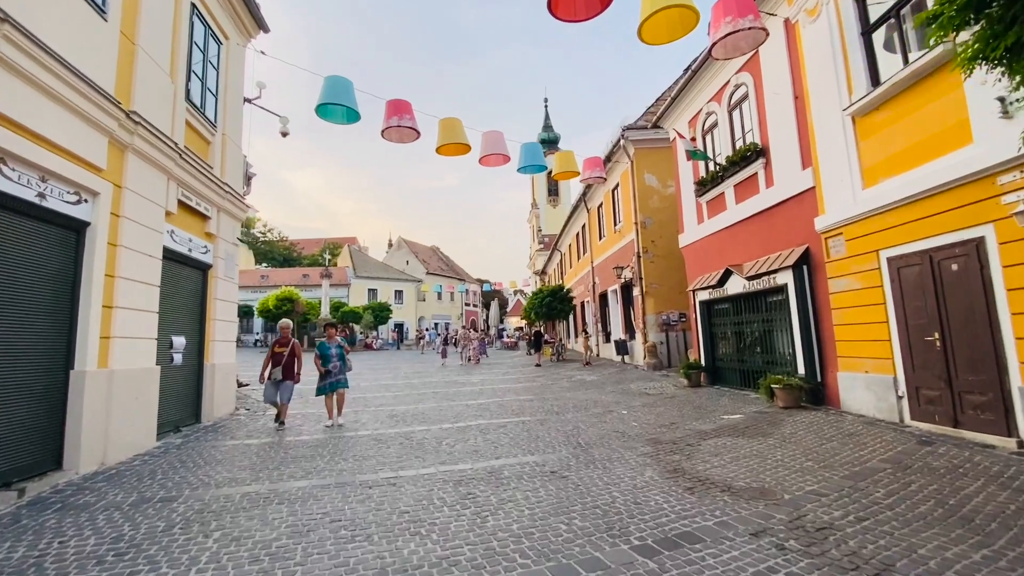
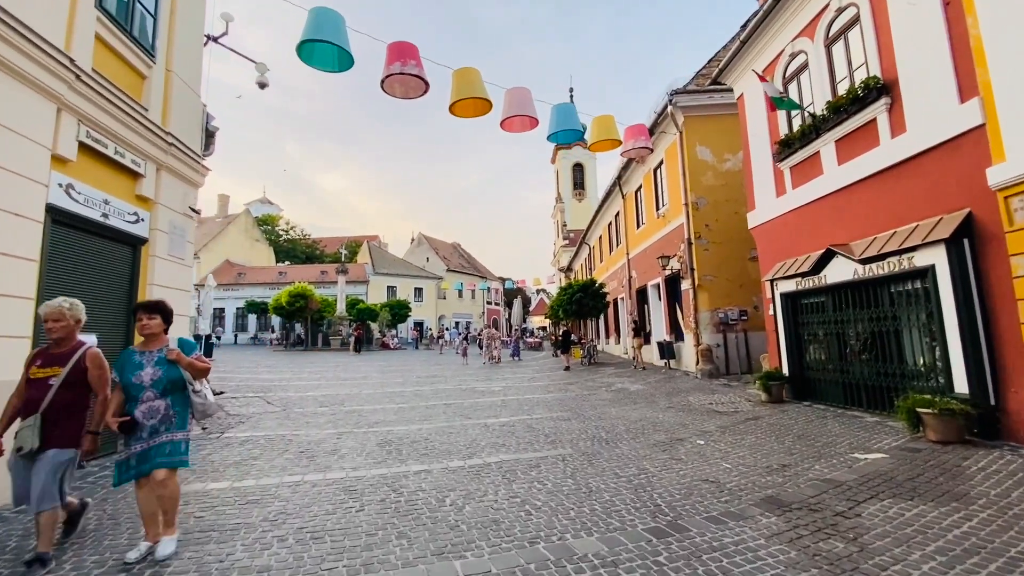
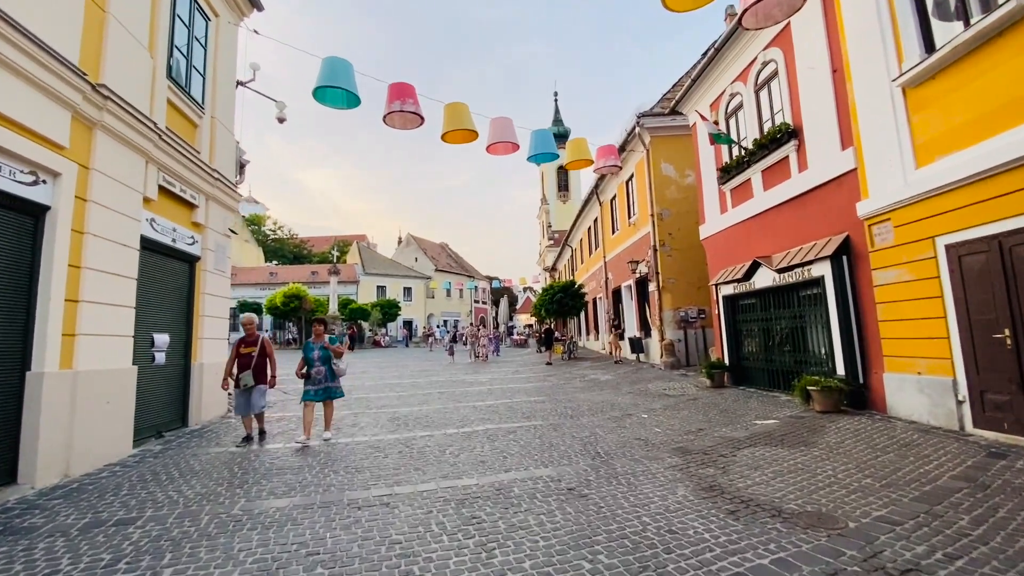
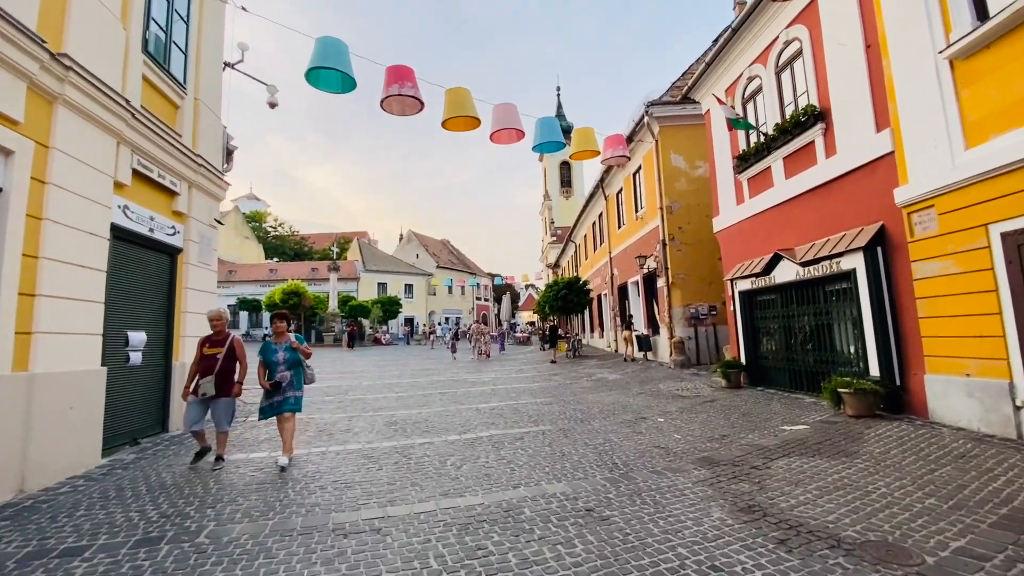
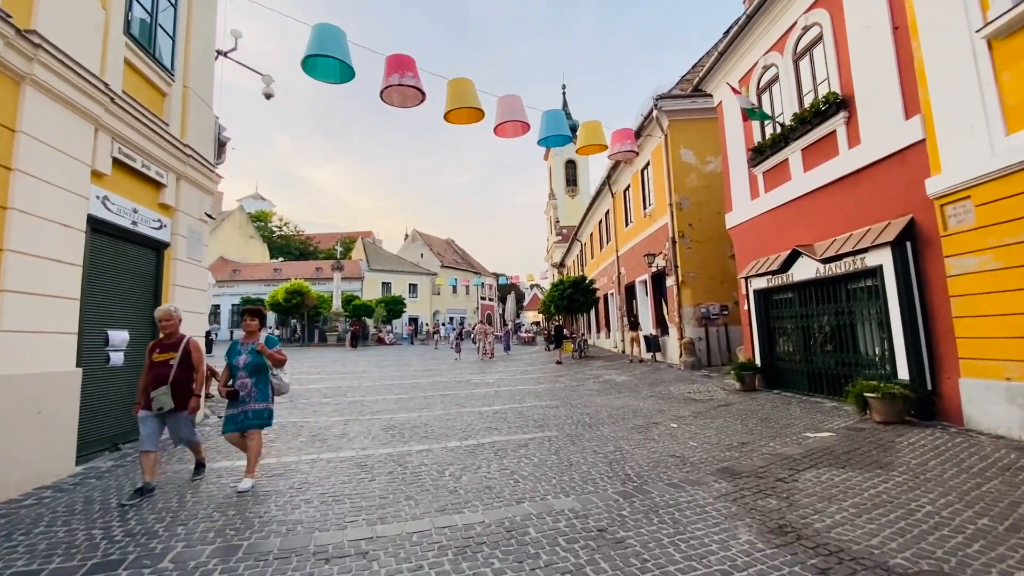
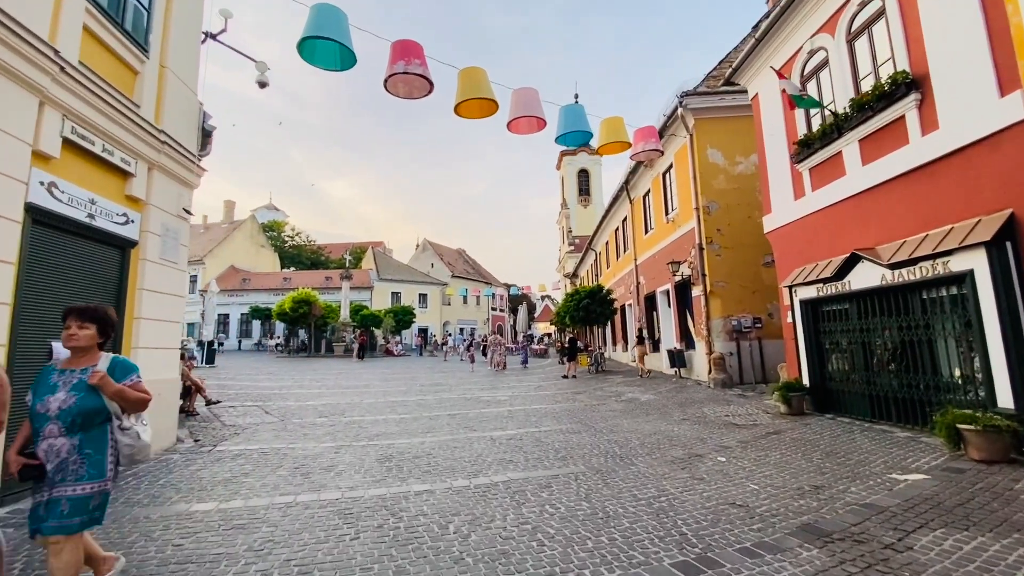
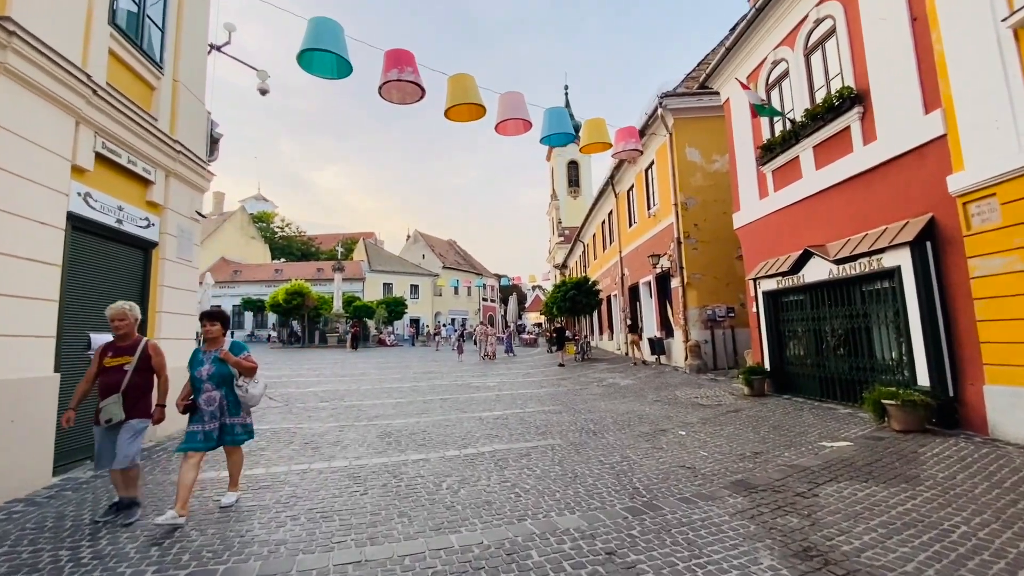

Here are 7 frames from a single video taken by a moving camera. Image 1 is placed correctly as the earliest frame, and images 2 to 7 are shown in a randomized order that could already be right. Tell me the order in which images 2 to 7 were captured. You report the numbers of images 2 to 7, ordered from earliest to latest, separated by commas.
3, 4, 5, 7, 2, 6
